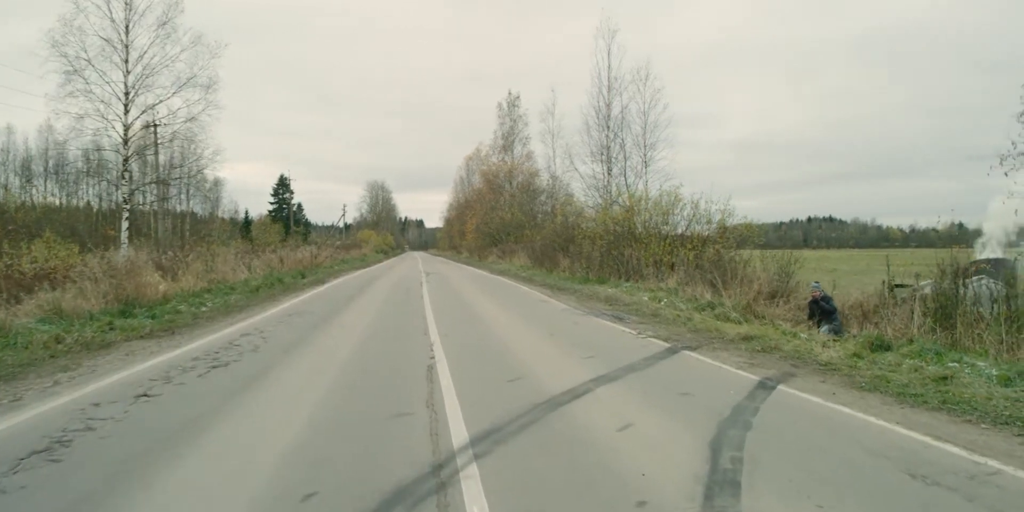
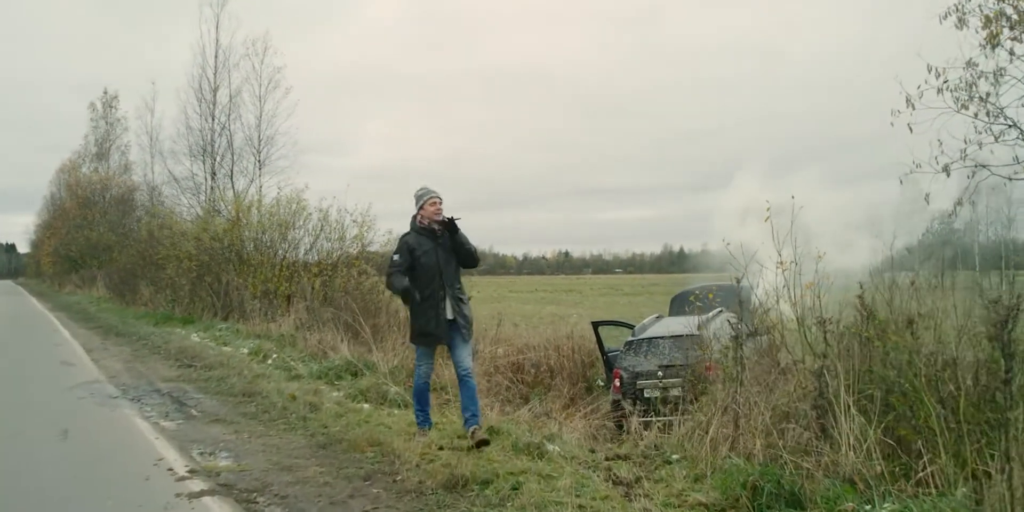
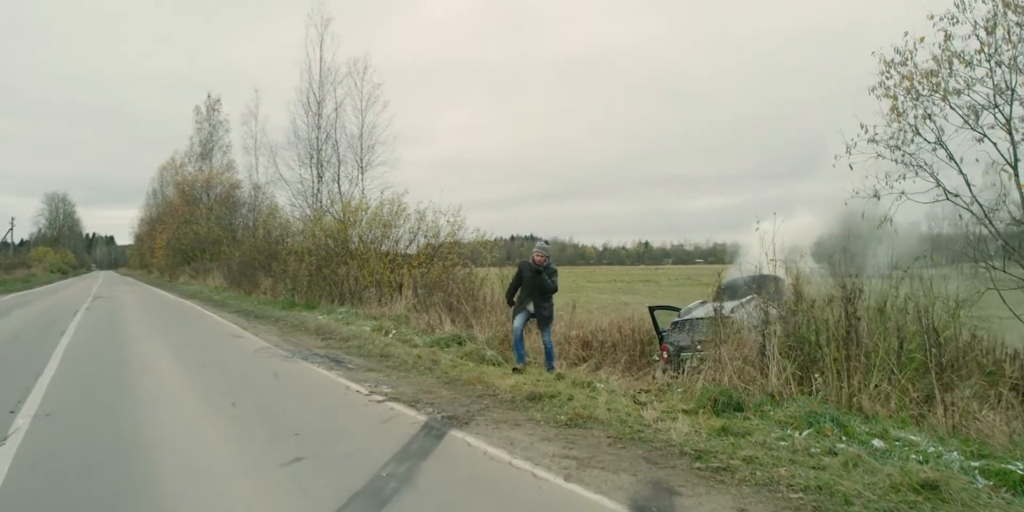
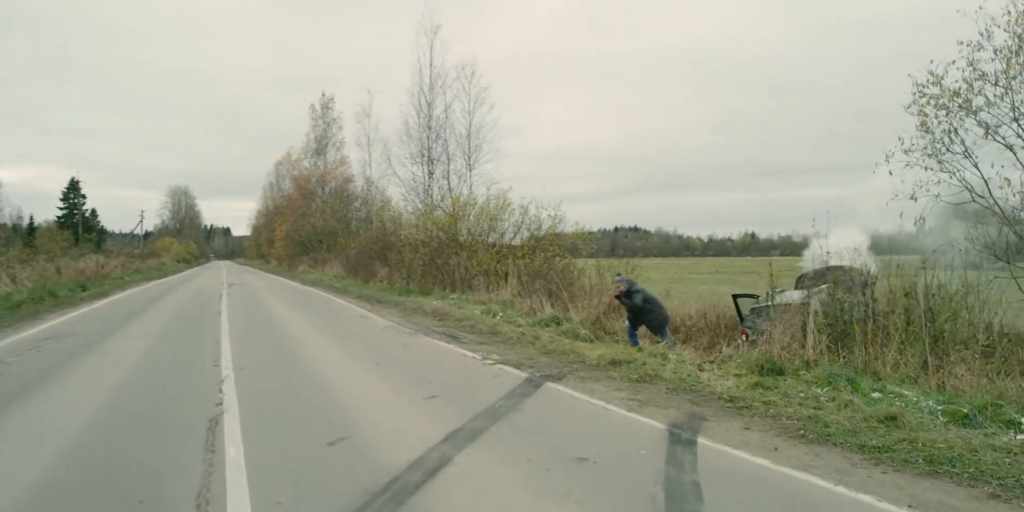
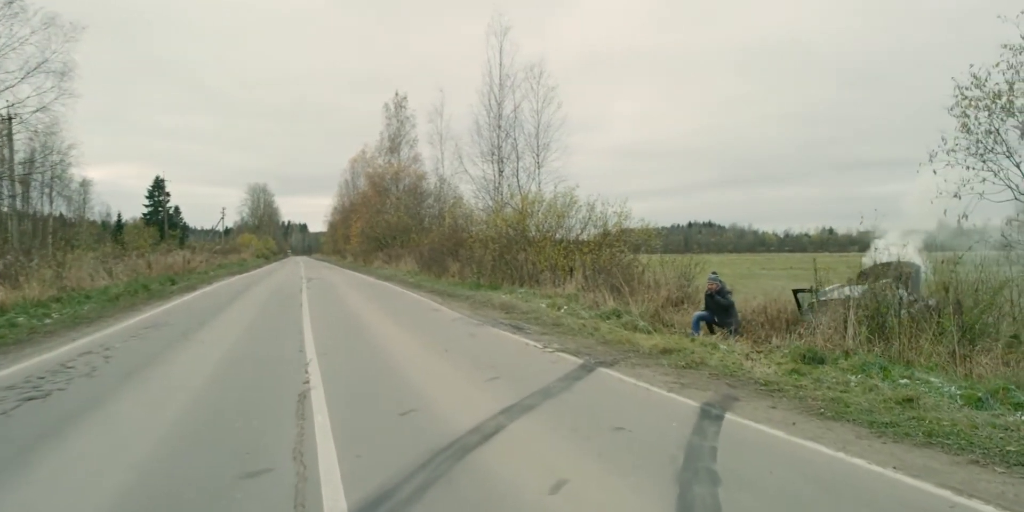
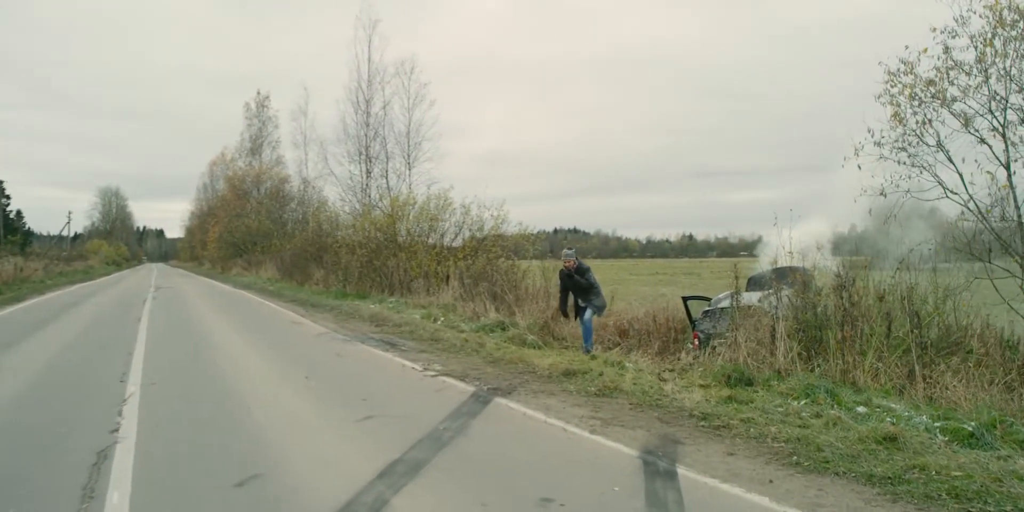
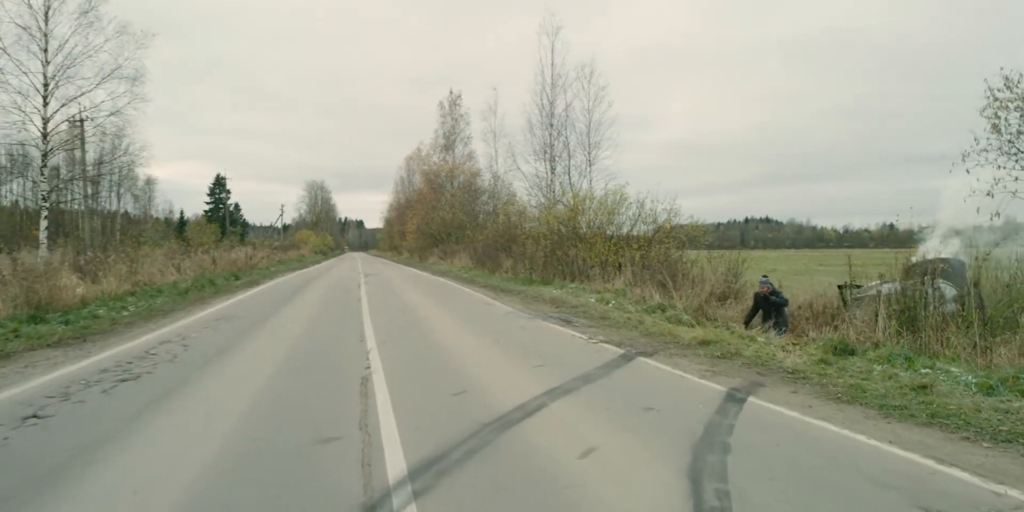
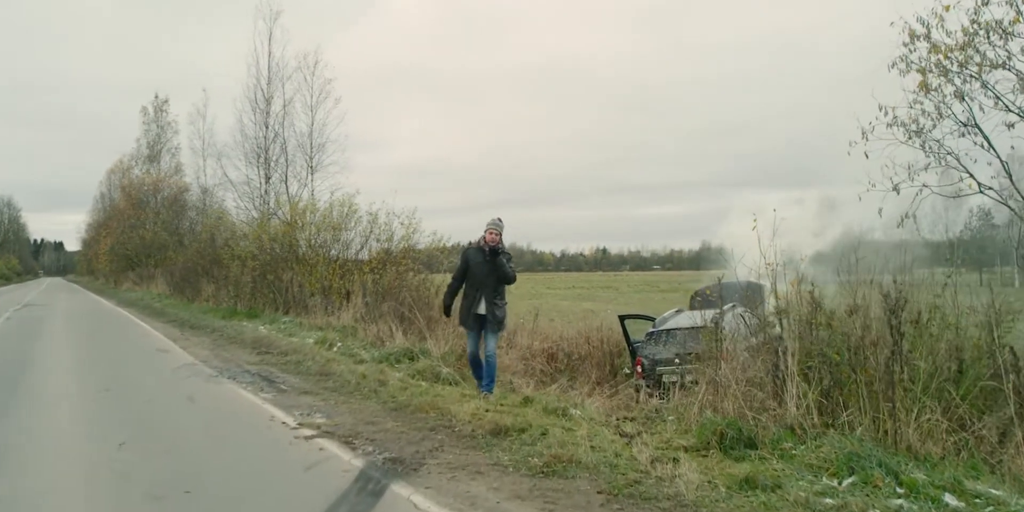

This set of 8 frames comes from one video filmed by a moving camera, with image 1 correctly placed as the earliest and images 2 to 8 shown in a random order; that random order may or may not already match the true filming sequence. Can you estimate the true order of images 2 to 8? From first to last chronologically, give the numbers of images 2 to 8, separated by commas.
7, 5, 4, 6, 3, 8, 2
